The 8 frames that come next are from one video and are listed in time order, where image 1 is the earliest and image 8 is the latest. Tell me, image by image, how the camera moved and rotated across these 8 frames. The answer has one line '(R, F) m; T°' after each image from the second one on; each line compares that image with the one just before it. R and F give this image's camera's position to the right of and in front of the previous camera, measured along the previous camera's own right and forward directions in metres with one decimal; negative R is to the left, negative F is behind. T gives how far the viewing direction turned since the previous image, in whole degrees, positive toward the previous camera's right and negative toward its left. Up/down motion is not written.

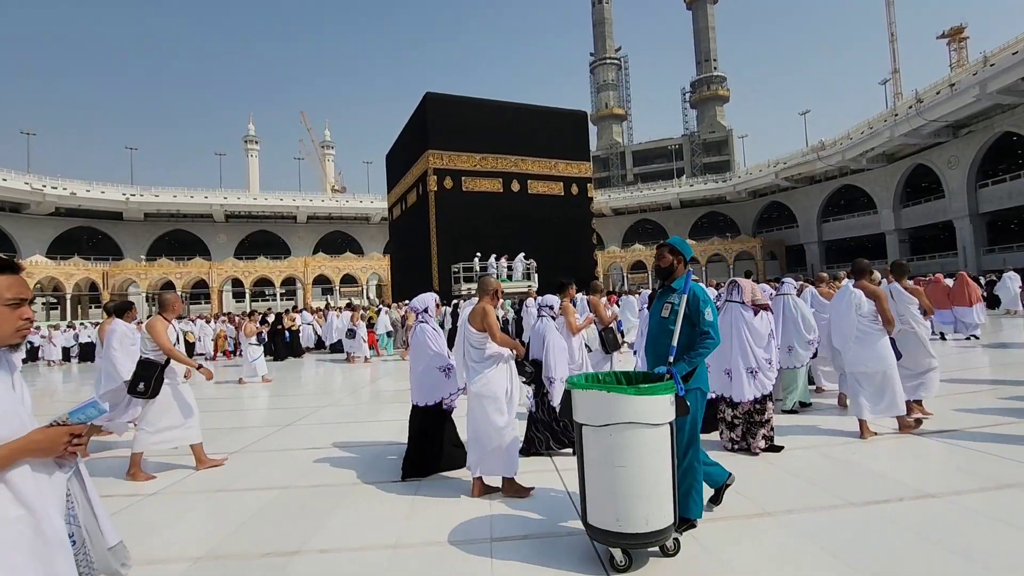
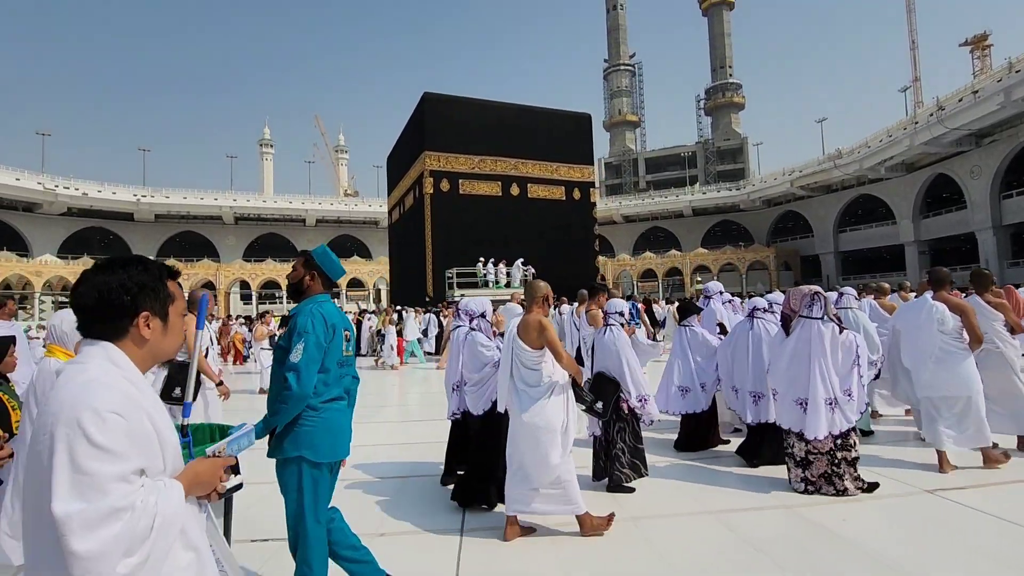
(+0.3, +0.4) m; -1°
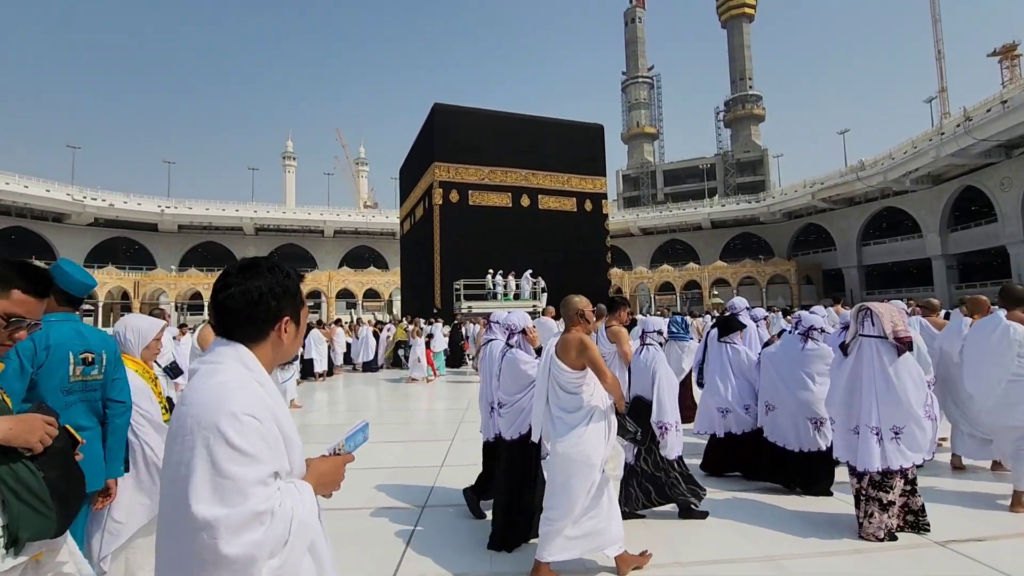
(+0.2, +0.1) m; -2°
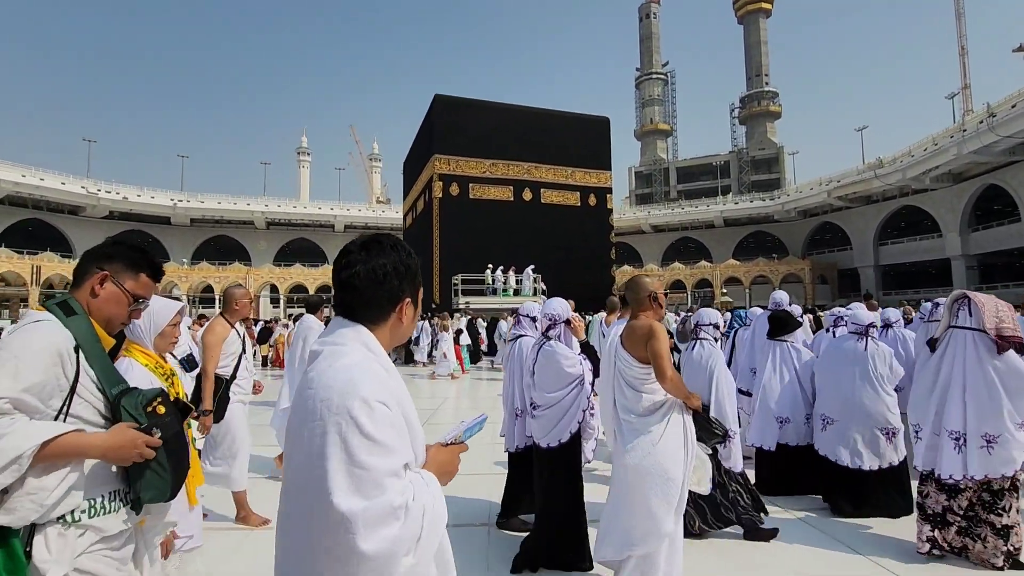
(+0.2, +0.2) m; -1°
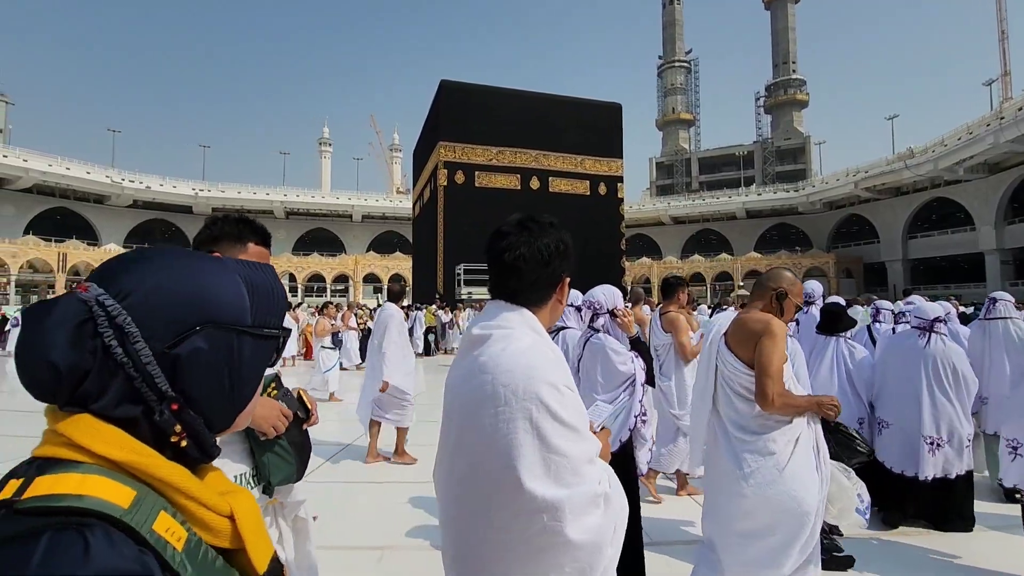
(+0.3, +0.2) m; -2°
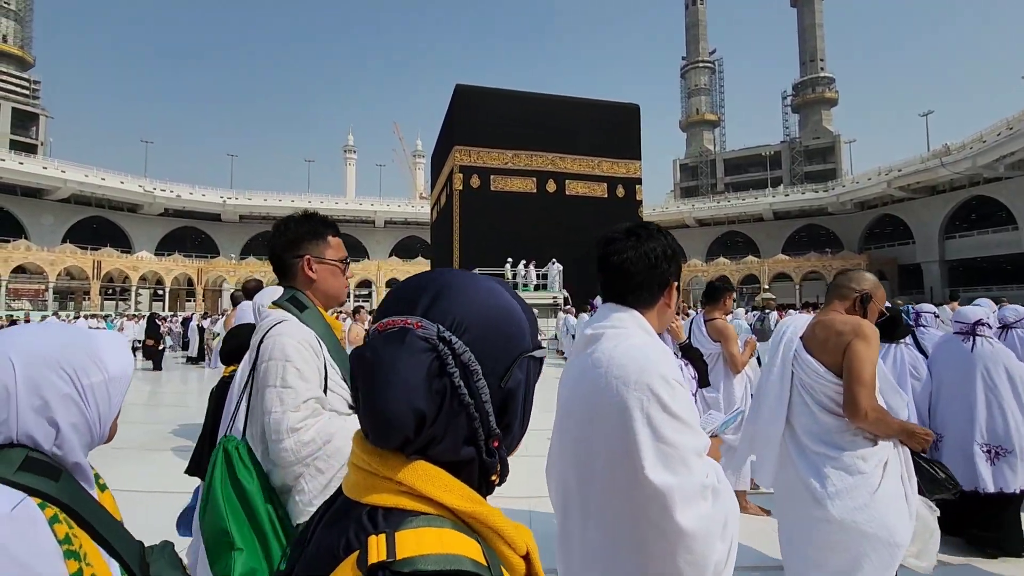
(+0.1, +0.1) m; -3°
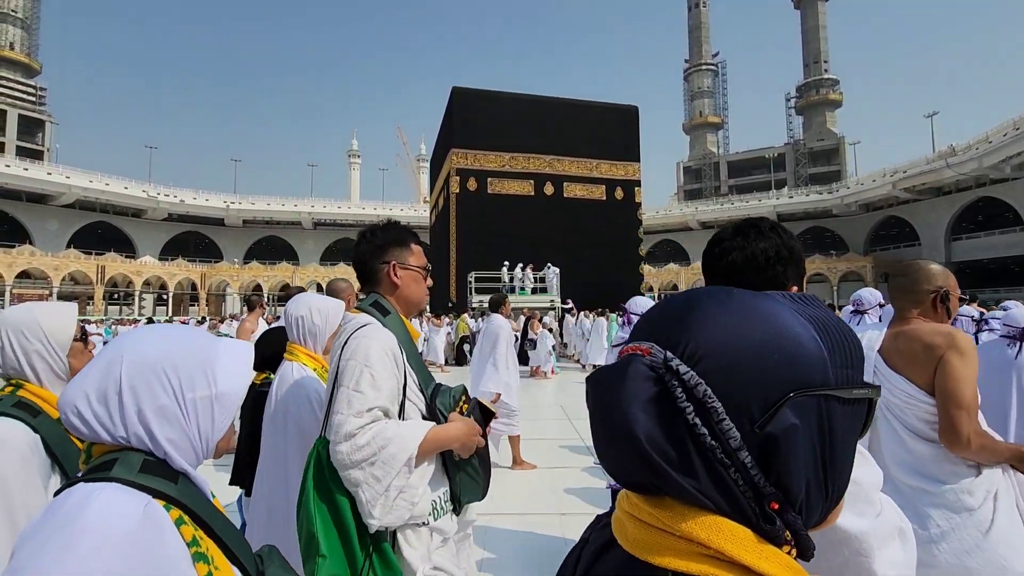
(+0.1, +0.1) m; -1°
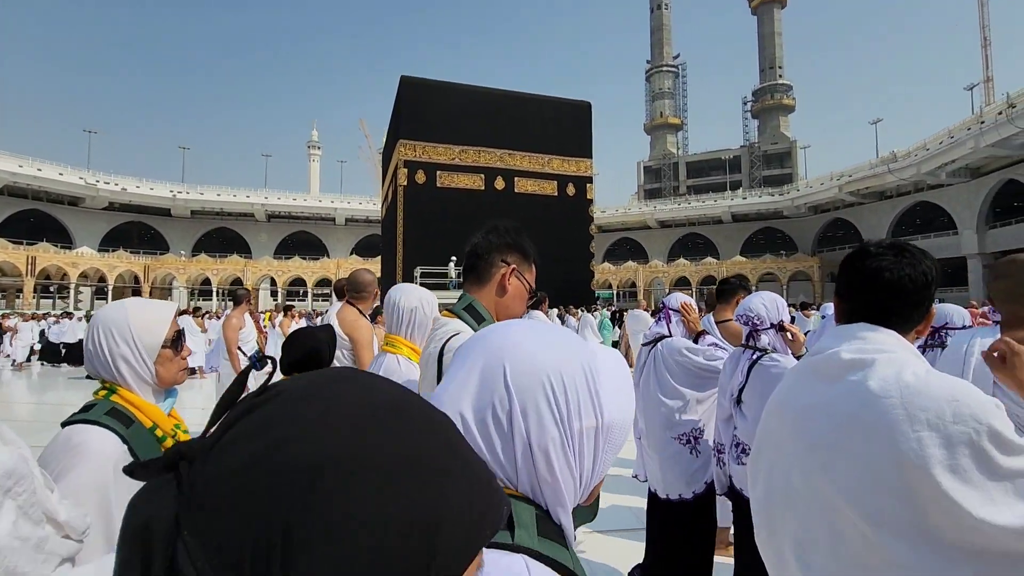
(+0.3, +0.1) m; +4°
